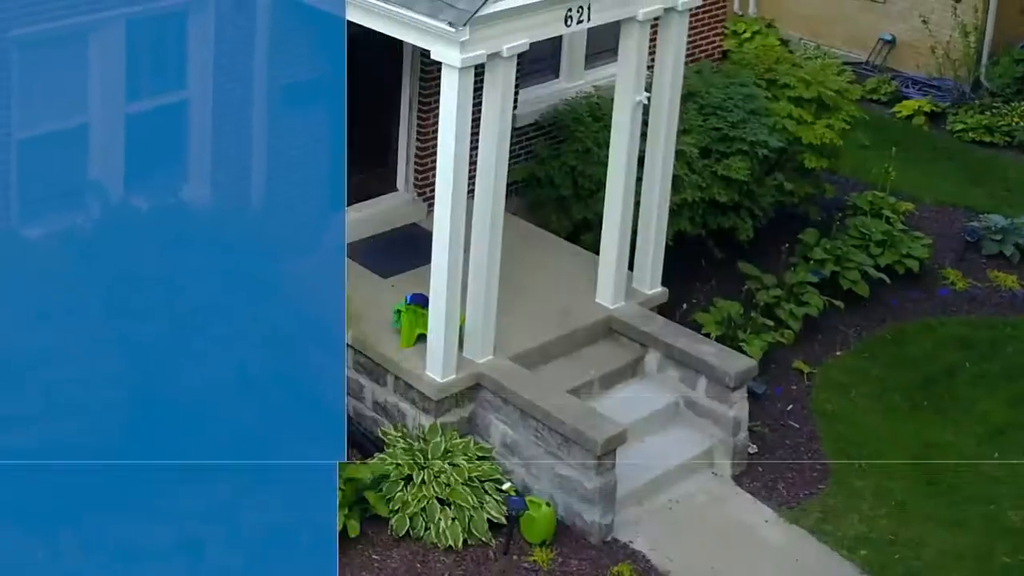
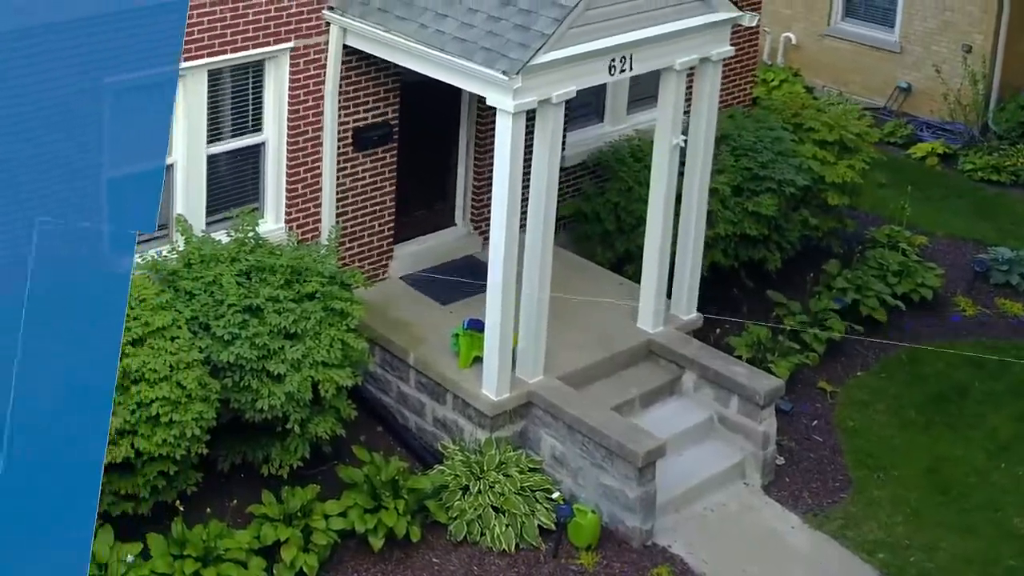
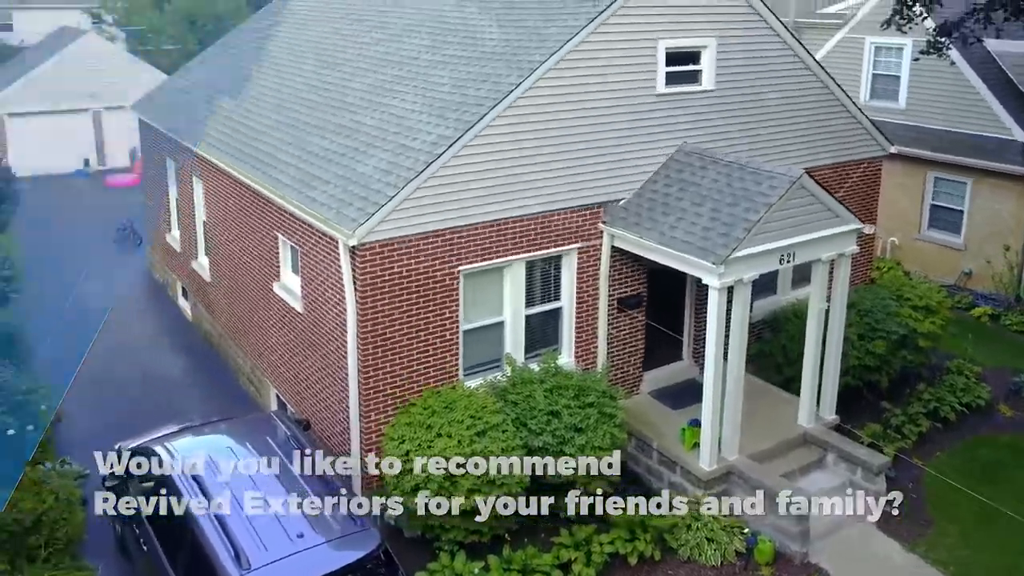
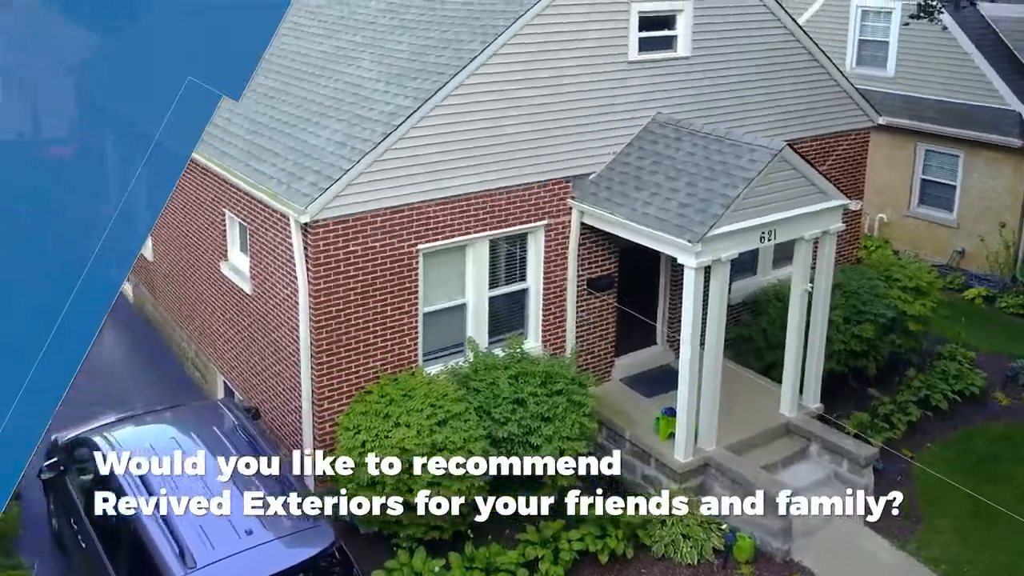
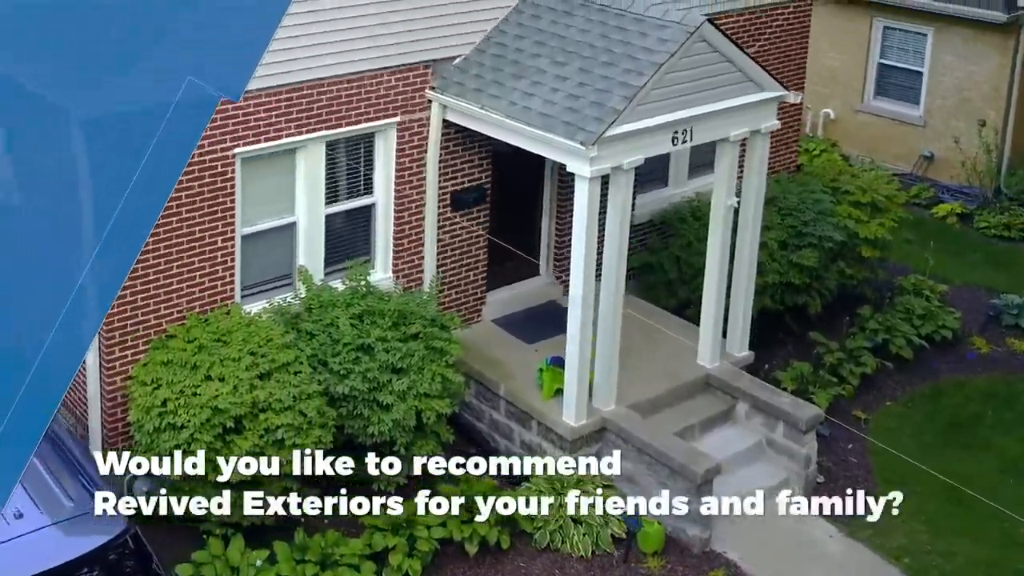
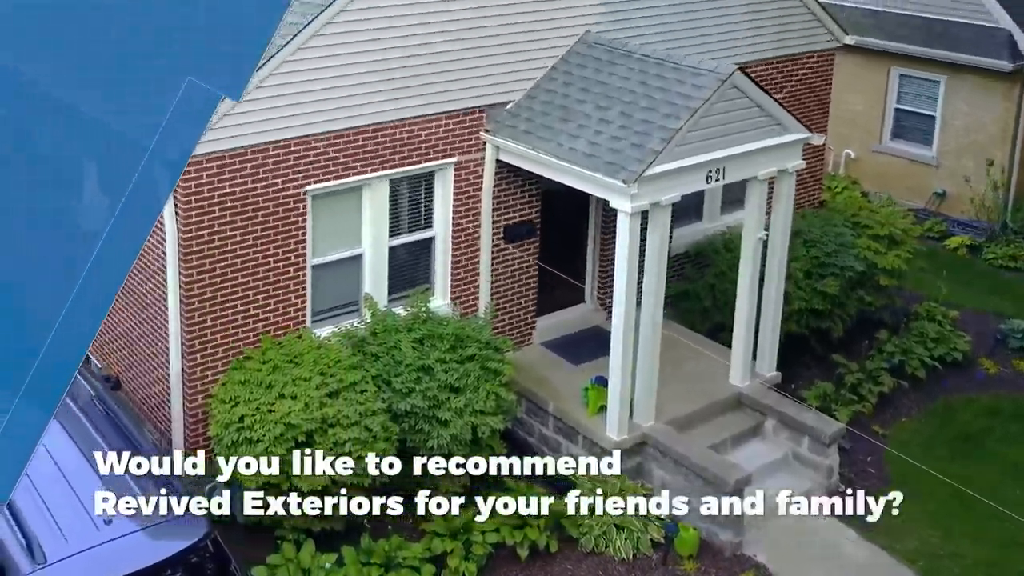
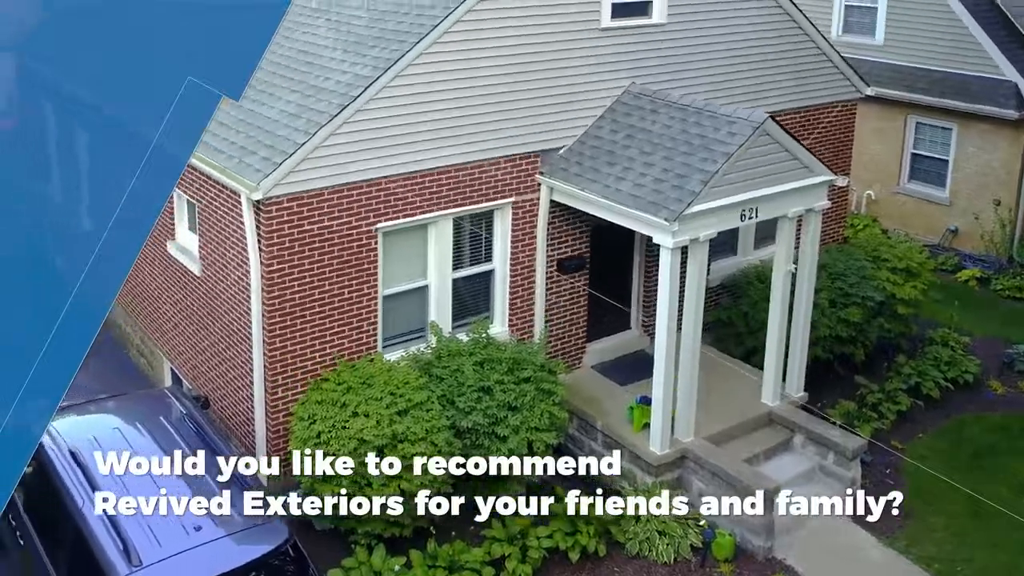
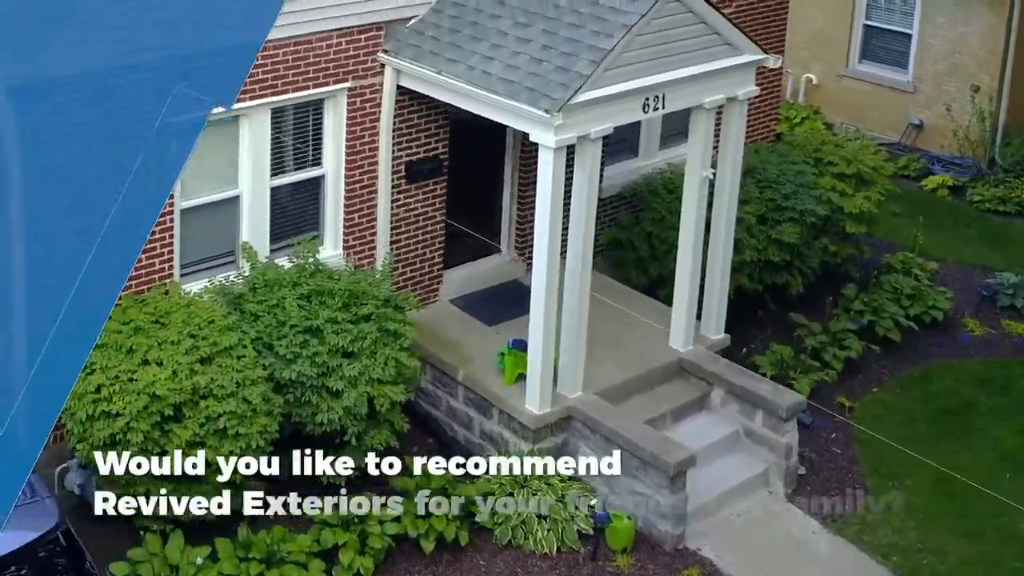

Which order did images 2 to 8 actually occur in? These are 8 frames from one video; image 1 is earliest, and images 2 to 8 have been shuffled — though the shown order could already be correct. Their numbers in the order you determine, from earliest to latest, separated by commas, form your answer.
2, 8, 5, 6, 7, 4, 3
